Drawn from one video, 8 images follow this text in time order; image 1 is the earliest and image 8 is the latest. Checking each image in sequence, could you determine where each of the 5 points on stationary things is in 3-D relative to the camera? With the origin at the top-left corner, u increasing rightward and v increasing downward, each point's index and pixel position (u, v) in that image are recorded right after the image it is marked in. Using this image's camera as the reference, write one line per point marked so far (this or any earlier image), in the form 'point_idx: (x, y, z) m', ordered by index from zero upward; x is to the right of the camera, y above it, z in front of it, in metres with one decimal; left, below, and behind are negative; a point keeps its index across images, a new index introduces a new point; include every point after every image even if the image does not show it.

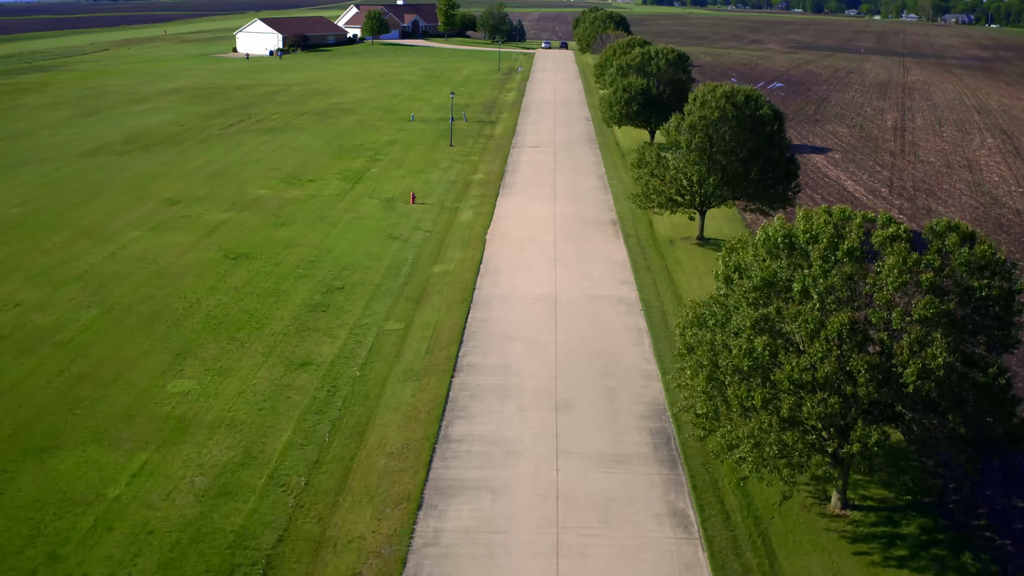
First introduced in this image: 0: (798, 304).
0: (+2.9, -0.2, +14.4) m
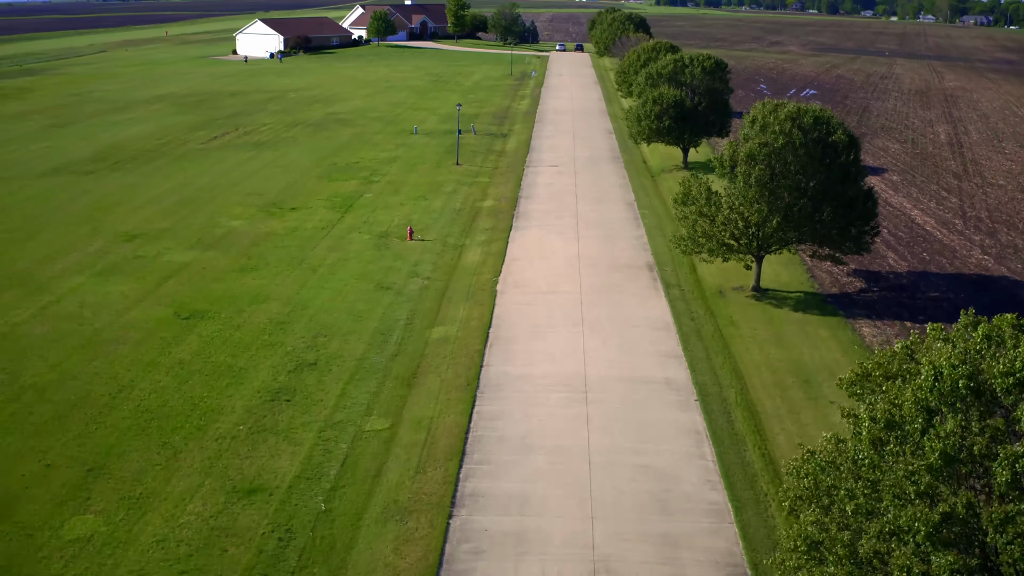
0: (+3.1, -1.3, +9.0) m
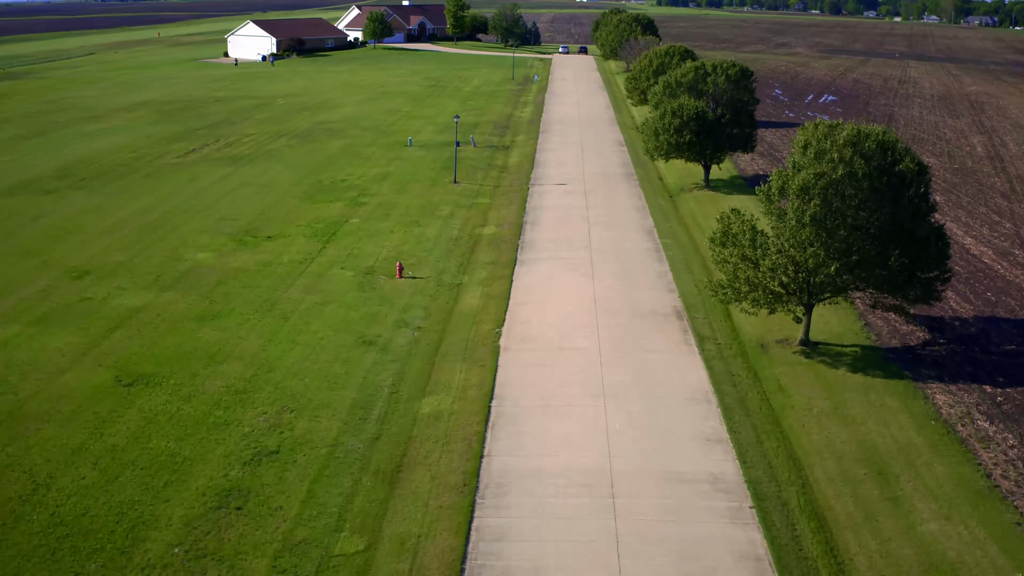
0: (+3.2, -2.2, +5.1) m
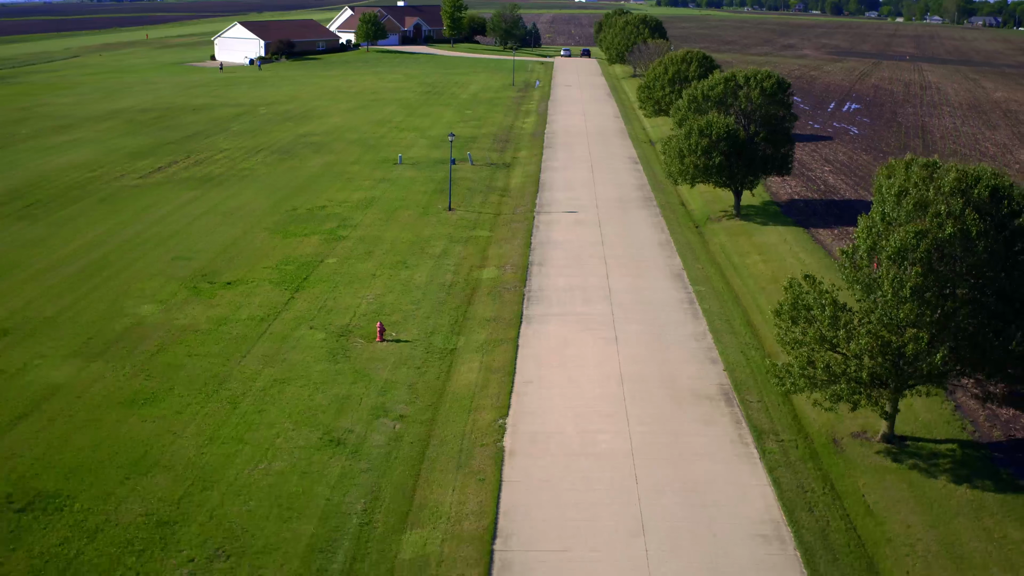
0: (+3.3, -3.2, +0.5) m
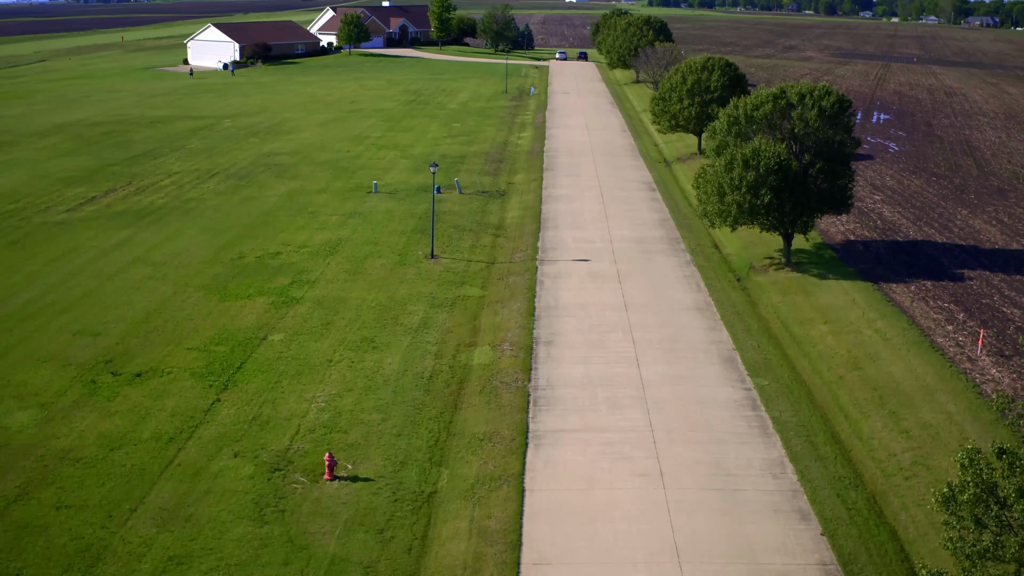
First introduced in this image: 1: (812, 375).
0: (+3.5, -4.4, -5.5) m
1: (+4.1, -1.2, +19.7) m
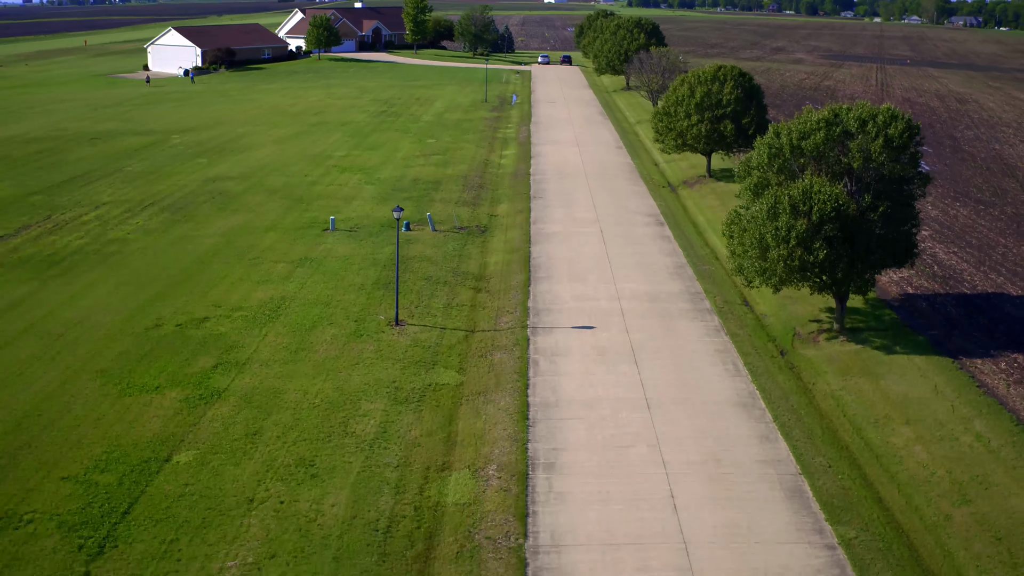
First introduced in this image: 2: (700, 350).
0: (+3.7, -5.5, -10.7) m
1: (+4.0, -2.3, +14.5) m
2: (+2.6, -0.9, +19.8) m
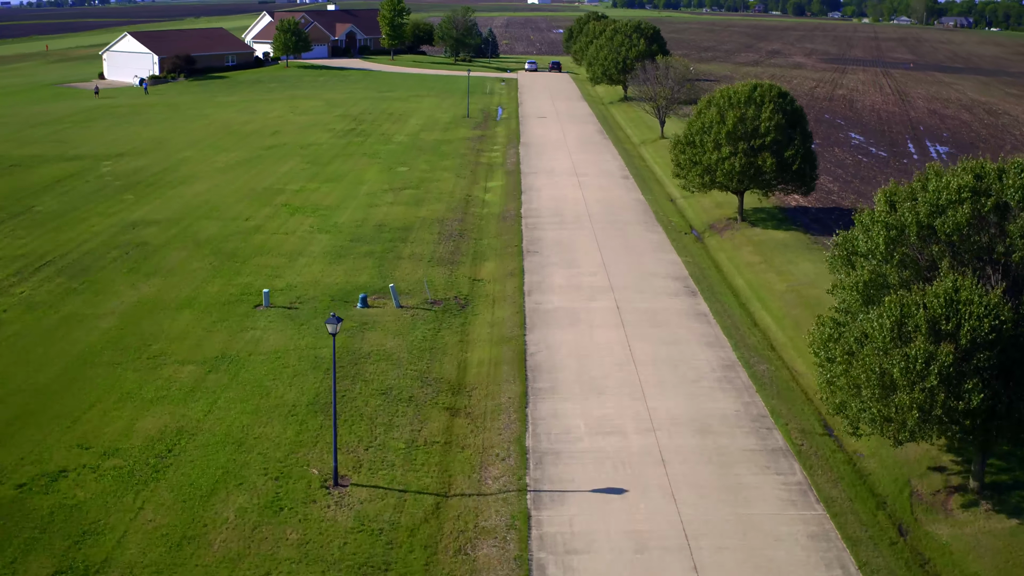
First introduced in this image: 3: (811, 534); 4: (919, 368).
0: (+4.0, -6.9, -17.3) m
1: (+4.0, -3.7, +7.9) m
2: (+2.5, -2.3, +13.3) m
3: (+2.8, -2.3, +13.4) m
4: (+3.6, -0.7, +13.0) m
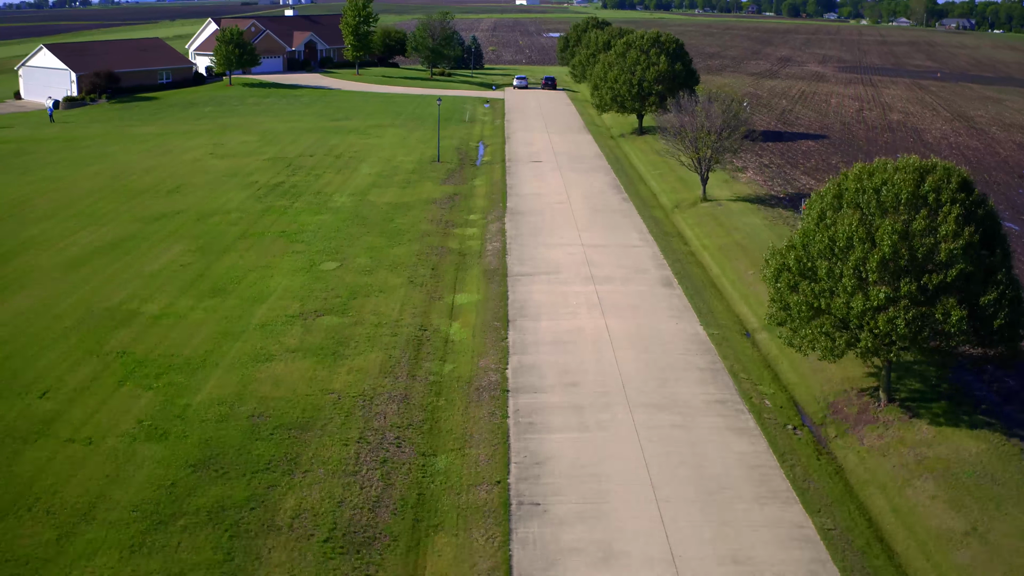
0: (+4.2, -9.7, -29.5) m
1: (+4.0, -6.5, -4.3) m
2: (+2.4, -5.1, +1.0) m
3: (+2.7, -5.1, +1.1) m
4: (+3.5, -3.4, +0.8) m
